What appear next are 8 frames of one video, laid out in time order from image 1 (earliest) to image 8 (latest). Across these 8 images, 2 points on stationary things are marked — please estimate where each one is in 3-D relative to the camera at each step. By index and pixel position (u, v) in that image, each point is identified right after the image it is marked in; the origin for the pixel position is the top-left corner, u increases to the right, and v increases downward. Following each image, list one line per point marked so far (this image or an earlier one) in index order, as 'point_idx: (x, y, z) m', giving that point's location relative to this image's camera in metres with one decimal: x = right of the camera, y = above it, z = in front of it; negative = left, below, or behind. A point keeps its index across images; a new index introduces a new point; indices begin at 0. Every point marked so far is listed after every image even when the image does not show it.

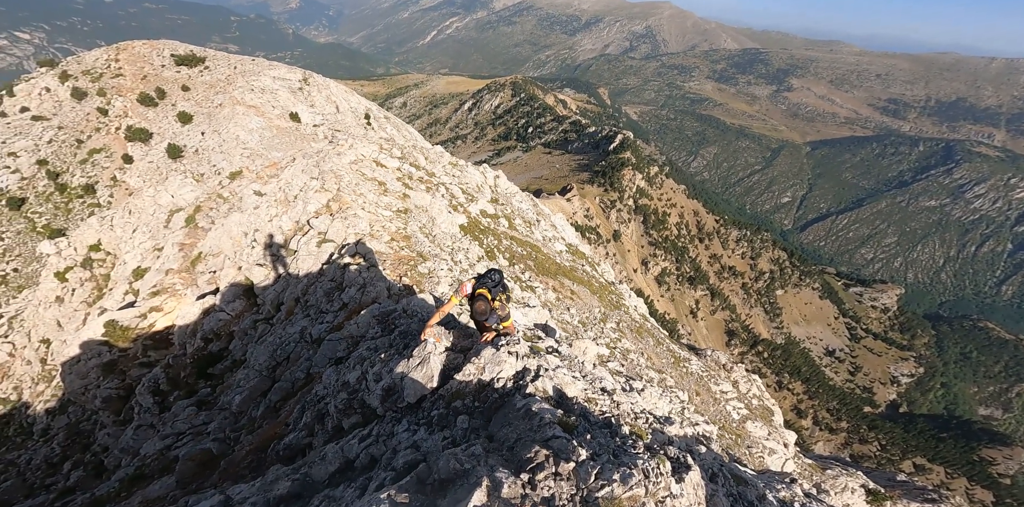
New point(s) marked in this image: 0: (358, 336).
0: (-5.9, -3.0, +17.9) m
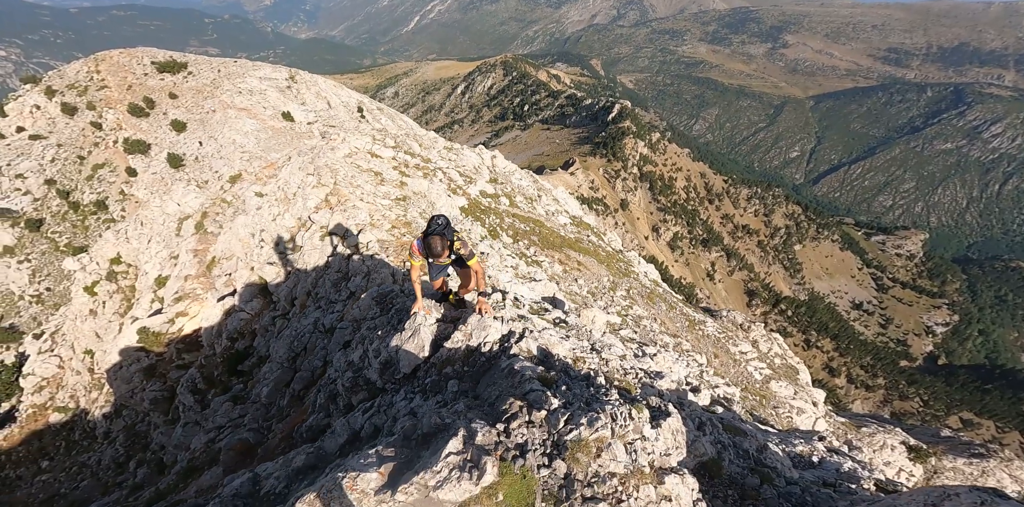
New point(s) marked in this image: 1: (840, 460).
0: (-6.0, -2.5, +18.5) m
1: (+11.4, -7.2, +16.0) m
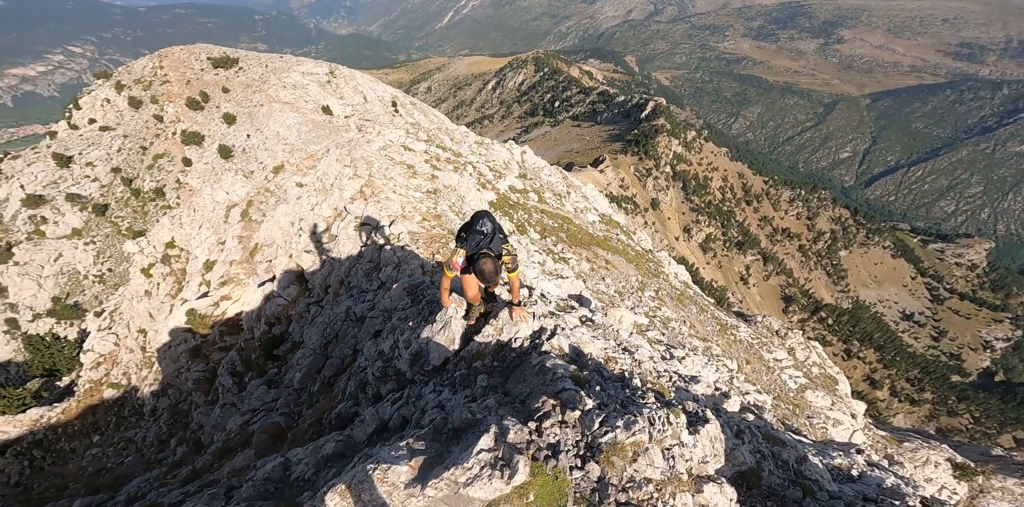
0: (-4.8, -2.2, +18.6) m
1: (+12.3, -7.4, +15.2) m
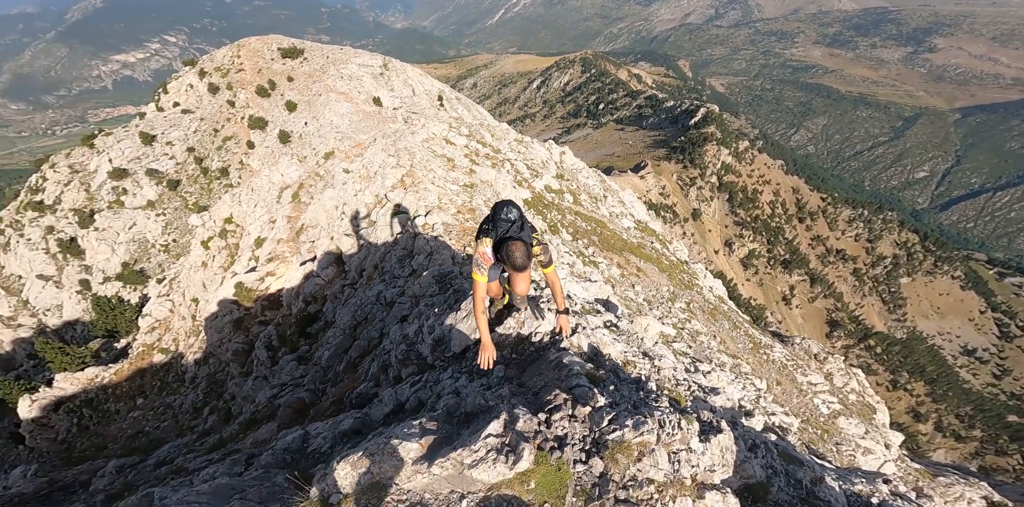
0: (-3.8, -1.8, +19.2) m
1: (+12.6, -8.2, +14.6) m
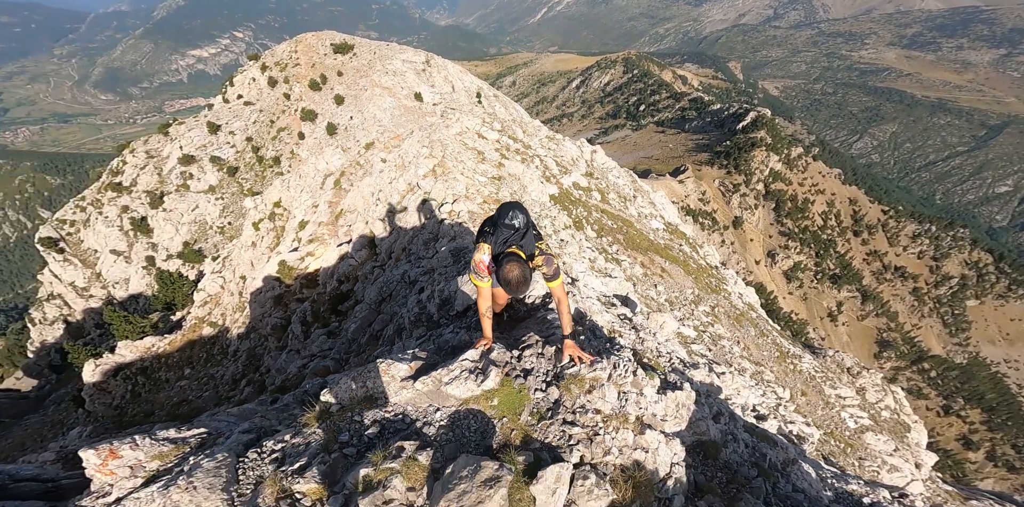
0: (-3.2, -1.0, +20.6) m
1: (+12.5, -8.3, +14.9) m
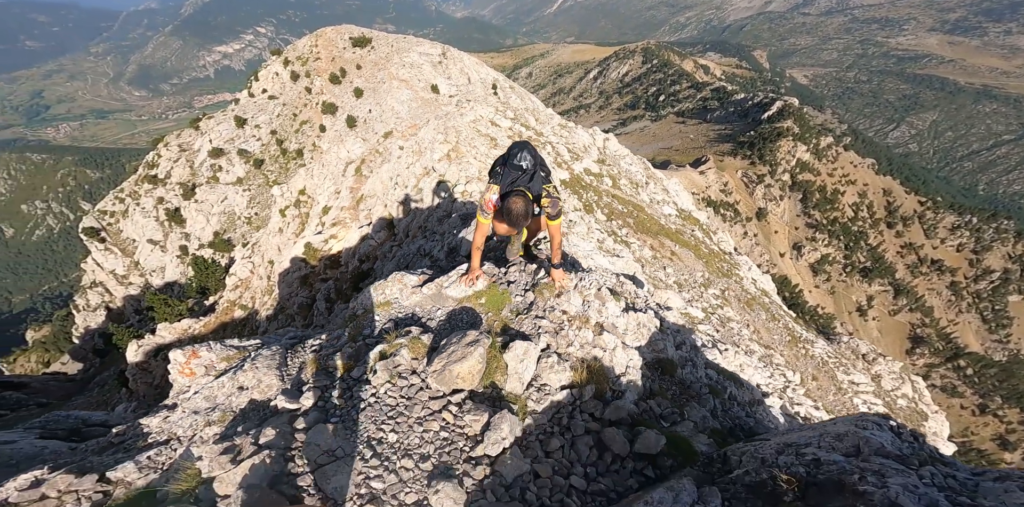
0: (-2.9, +0.2, +22.3) m
1: (+12.5, -7.1, +16.0) m
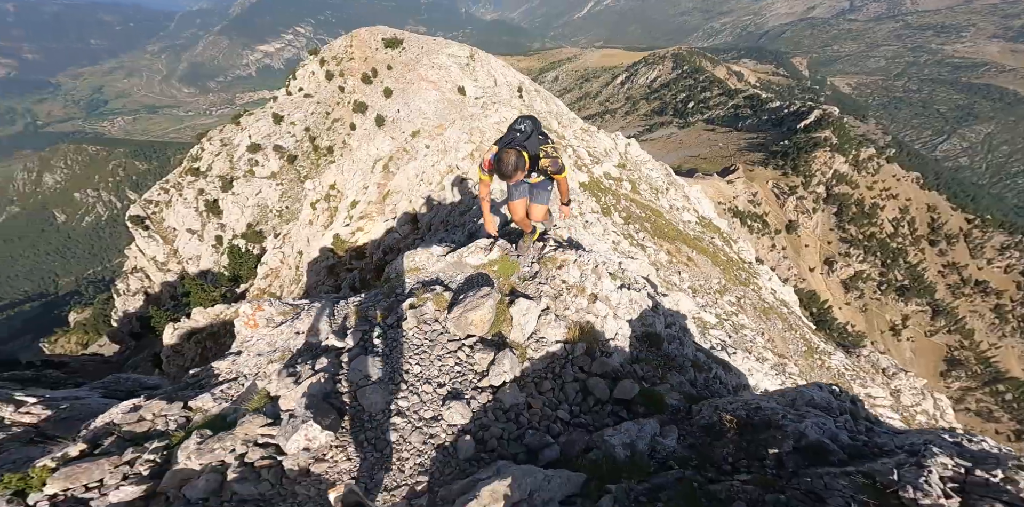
0: (-2.1, +0.6, +23.7) m
1: (+12.8, -7.3, +16.8) m
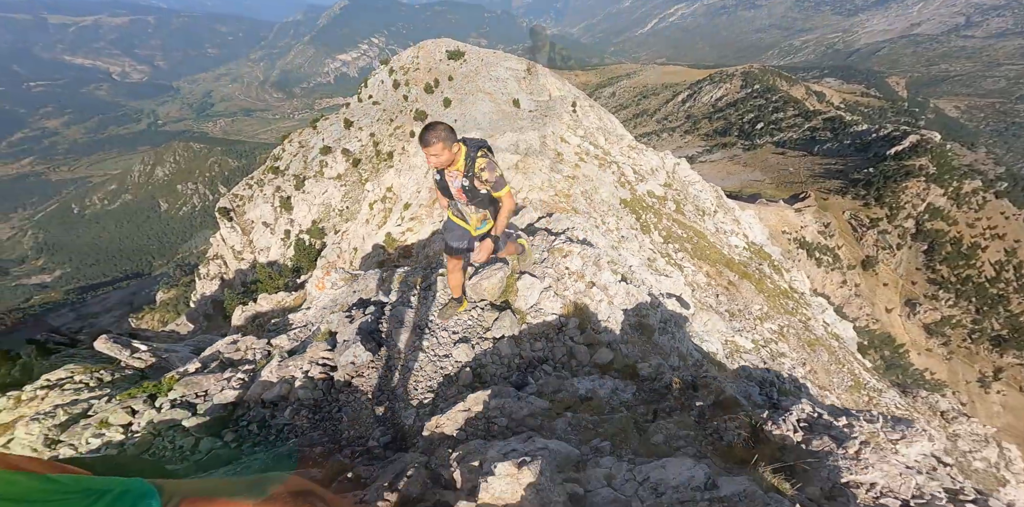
0: (-0.3, +0.5, +25.8) m
1: (+13.2, -8.1, +17.1) m
